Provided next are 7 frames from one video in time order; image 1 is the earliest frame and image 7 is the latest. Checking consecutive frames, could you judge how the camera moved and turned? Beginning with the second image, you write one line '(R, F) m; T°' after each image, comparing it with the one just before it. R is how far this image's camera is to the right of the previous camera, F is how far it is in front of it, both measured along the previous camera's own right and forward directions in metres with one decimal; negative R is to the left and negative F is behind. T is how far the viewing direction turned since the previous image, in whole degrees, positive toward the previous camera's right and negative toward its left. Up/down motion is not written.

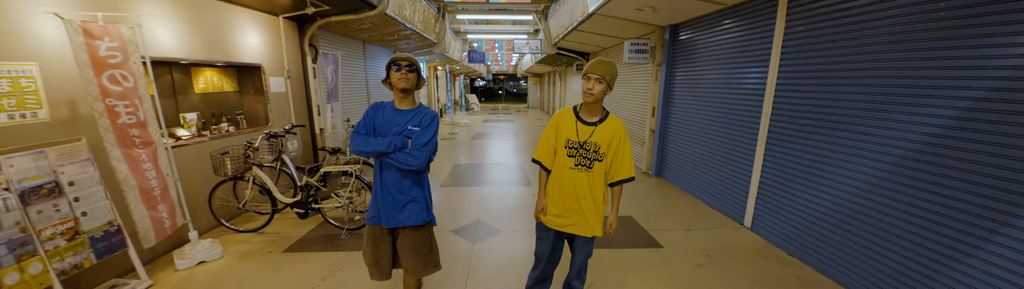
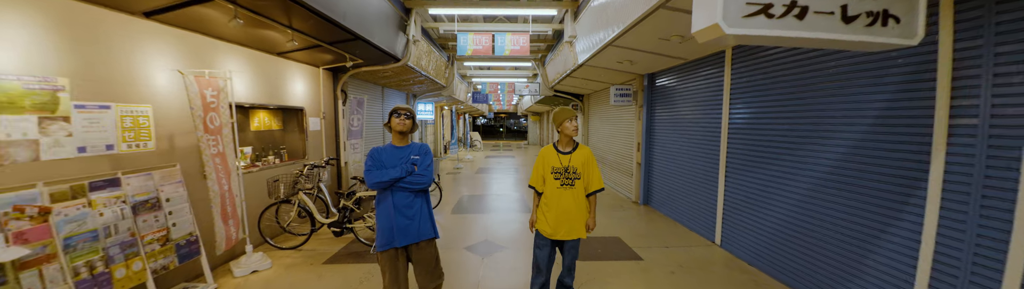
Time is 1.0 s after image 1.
(0.0, -0.4) m; 0°
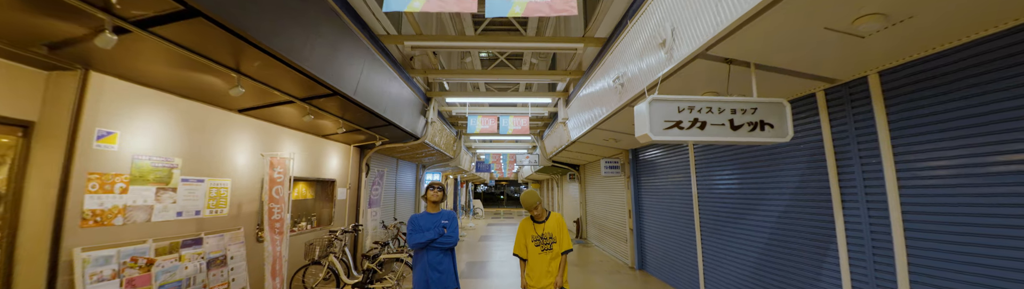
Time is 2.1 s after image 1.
(0.0, -0.6) m; 0°
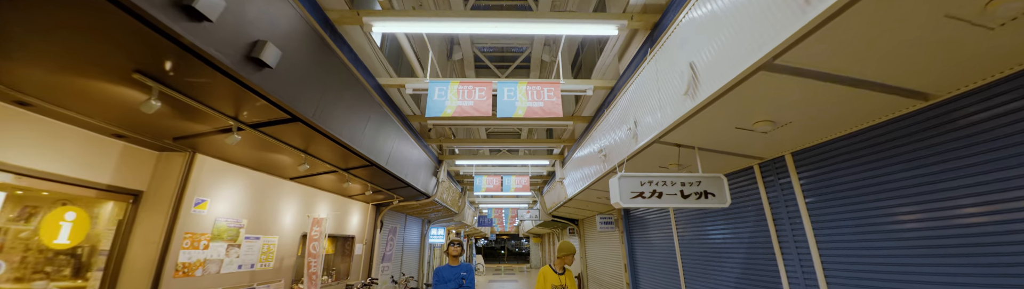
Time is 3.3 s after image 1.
(0.0, -0.6) m; 0°
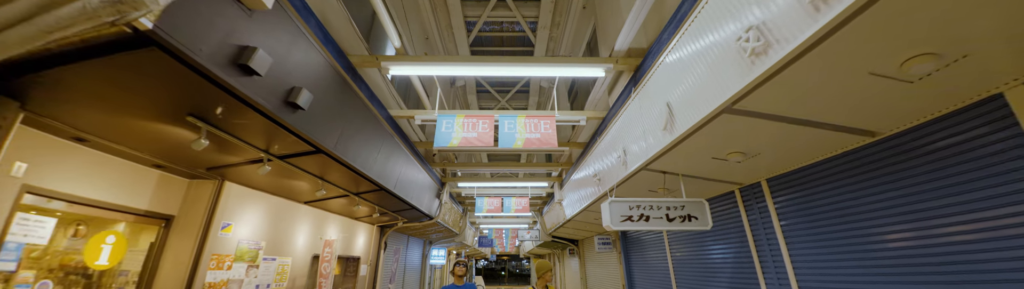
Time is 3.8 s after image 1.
(0.0, -0.3) m; 0°
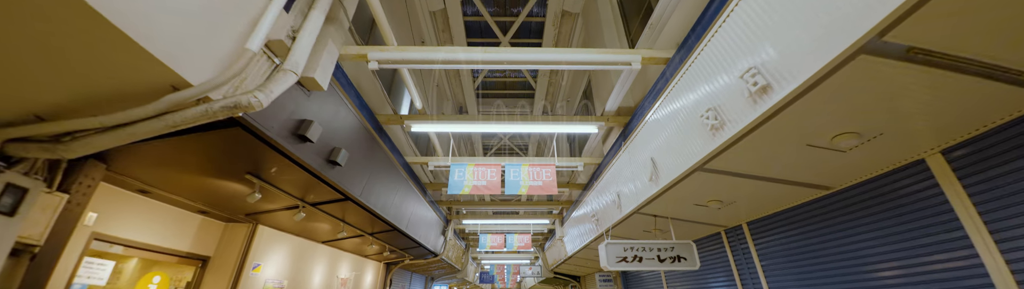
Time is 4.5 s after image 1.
(0.0, -0.4) m; 0°
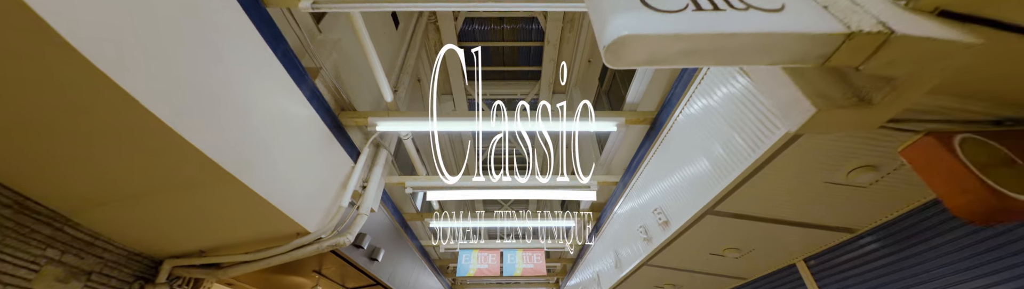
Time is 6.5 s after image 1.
(+0.1, -1.0) m; 0°
